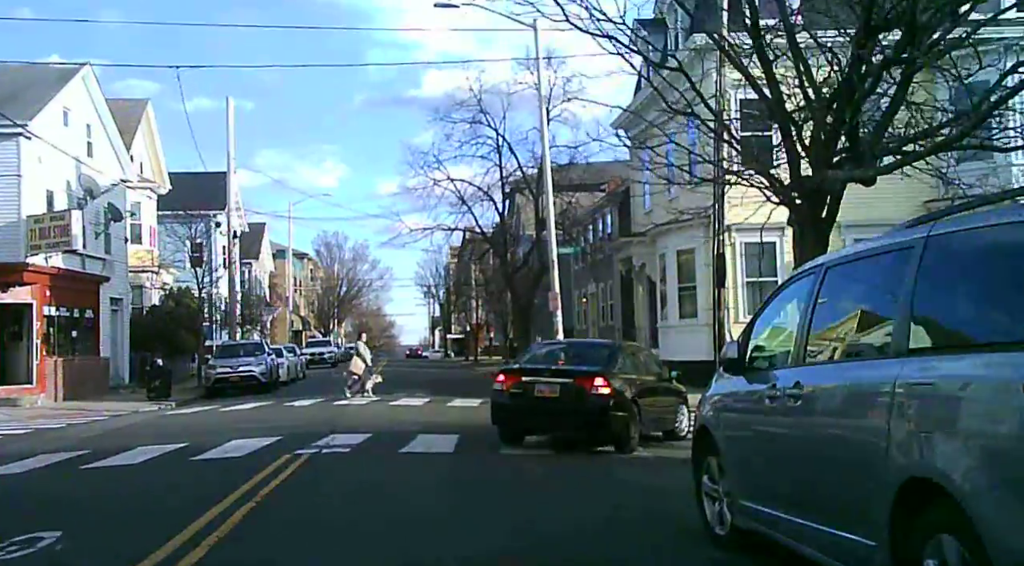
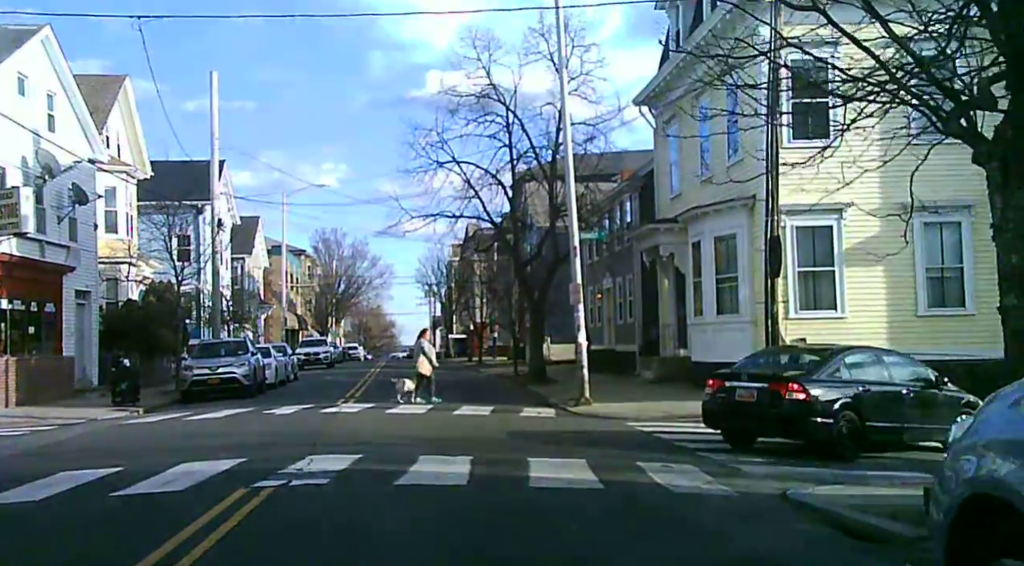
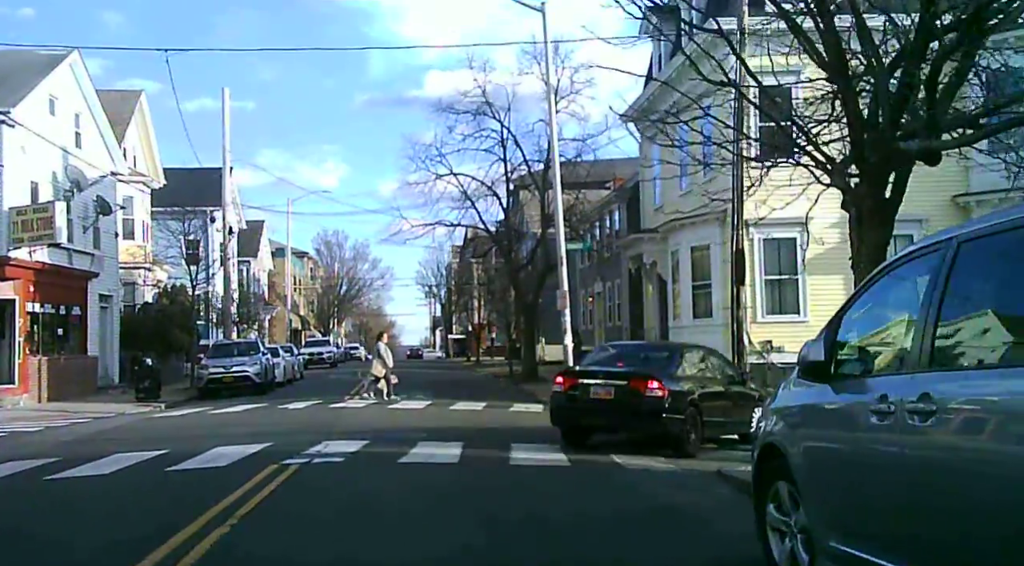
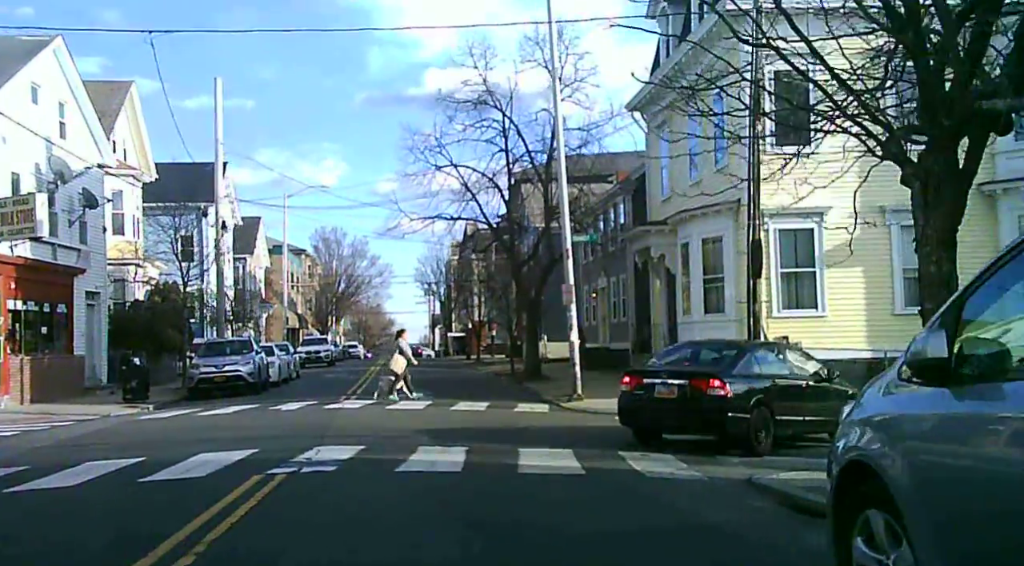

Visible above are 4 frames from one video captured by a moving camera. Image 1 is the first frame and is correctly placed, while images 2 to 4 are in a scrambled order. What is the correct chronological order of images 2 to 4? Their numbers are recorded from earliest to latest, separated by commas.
3, 4, 2
